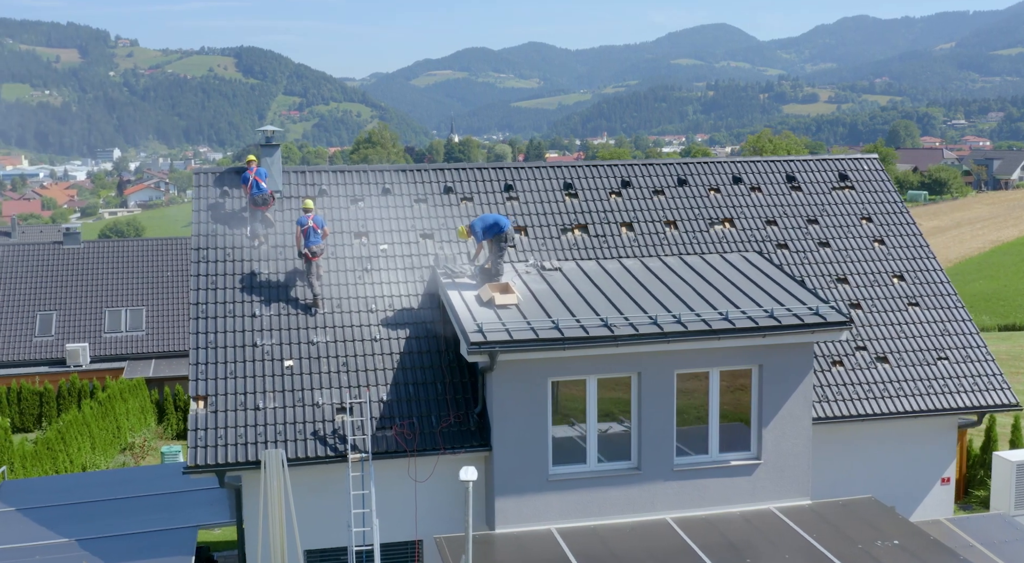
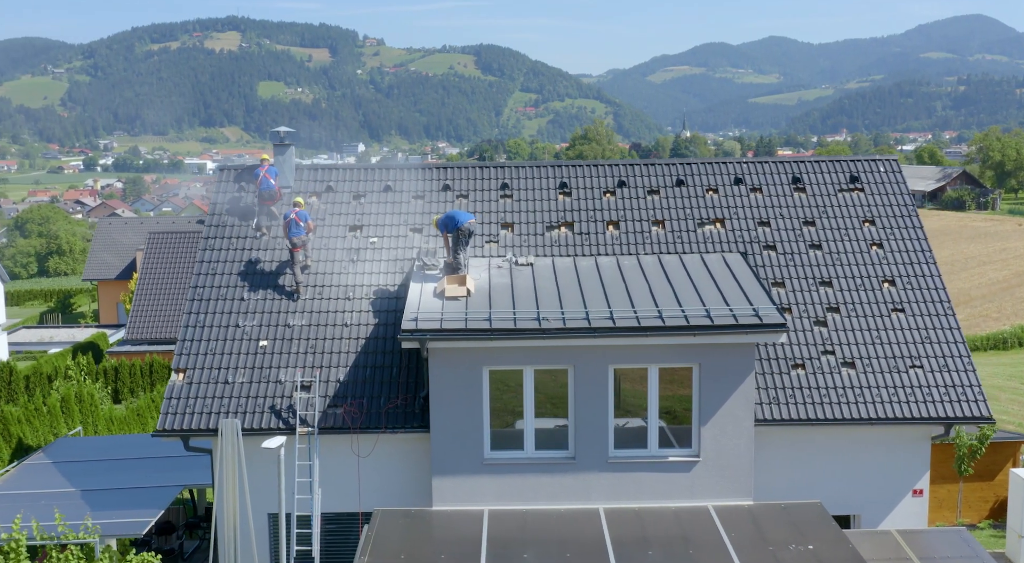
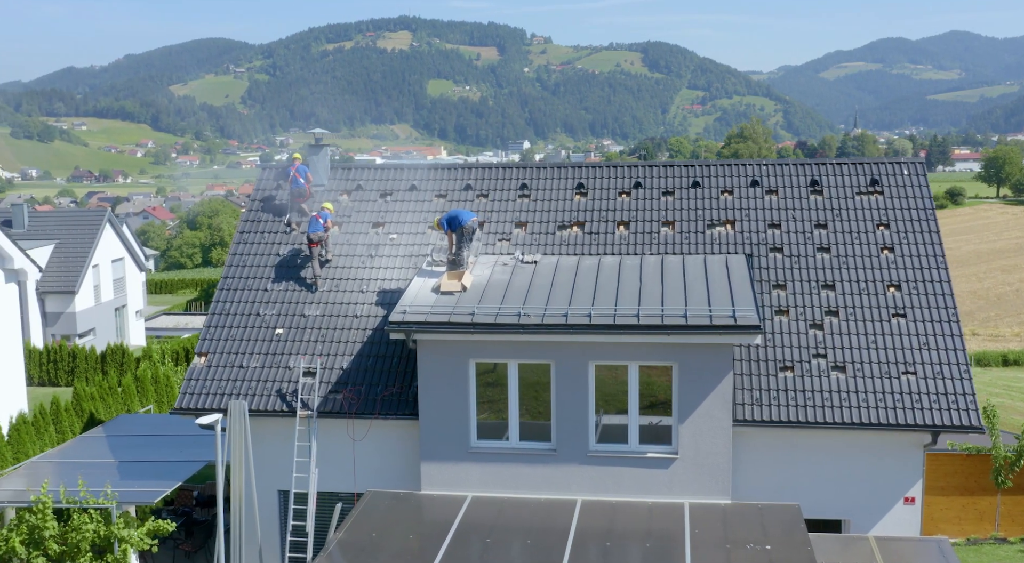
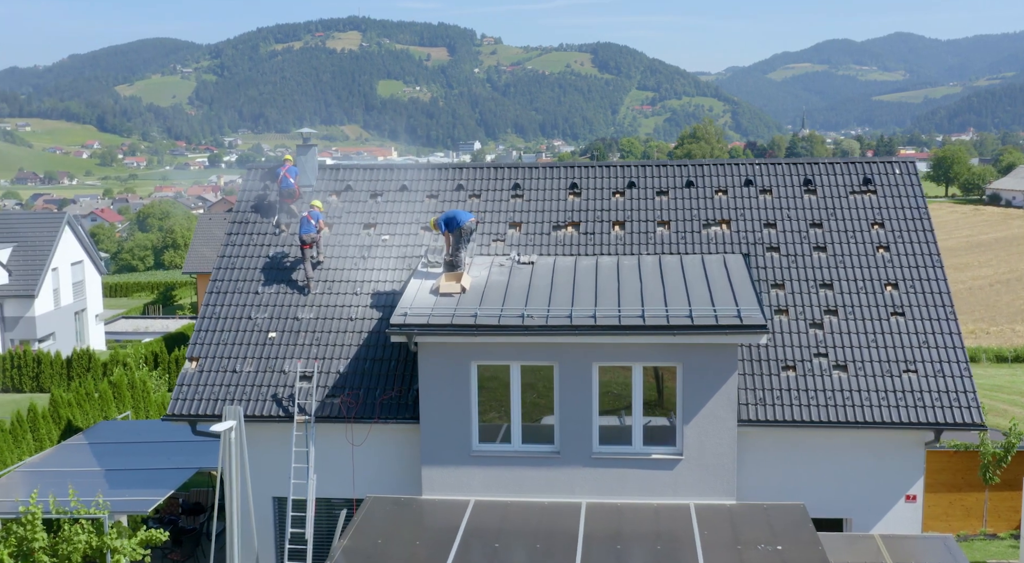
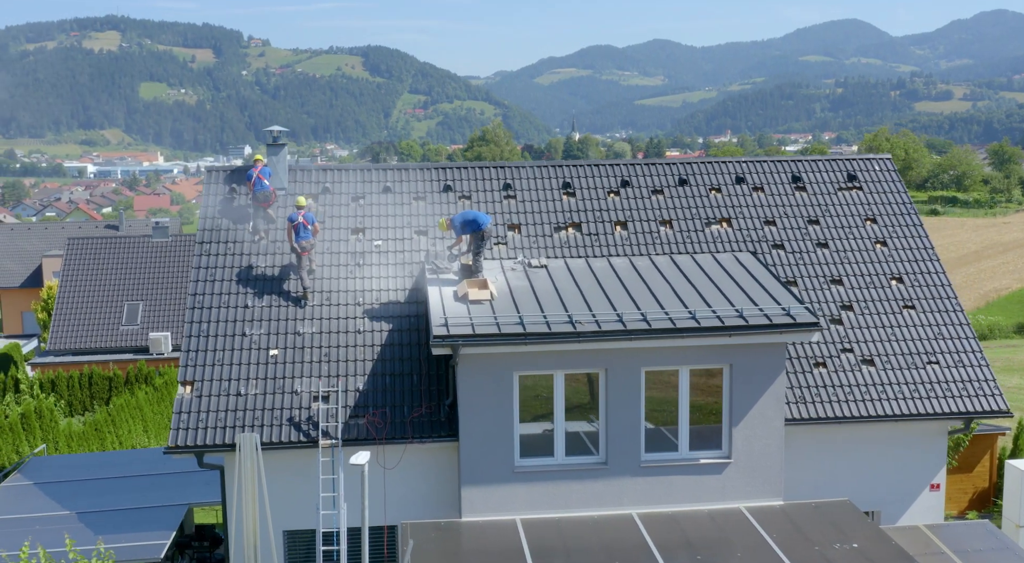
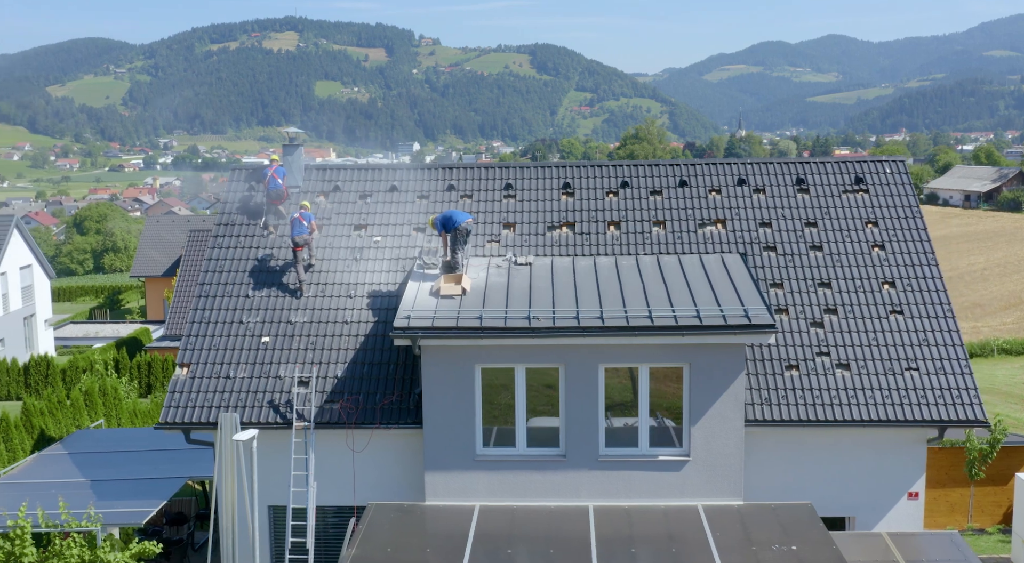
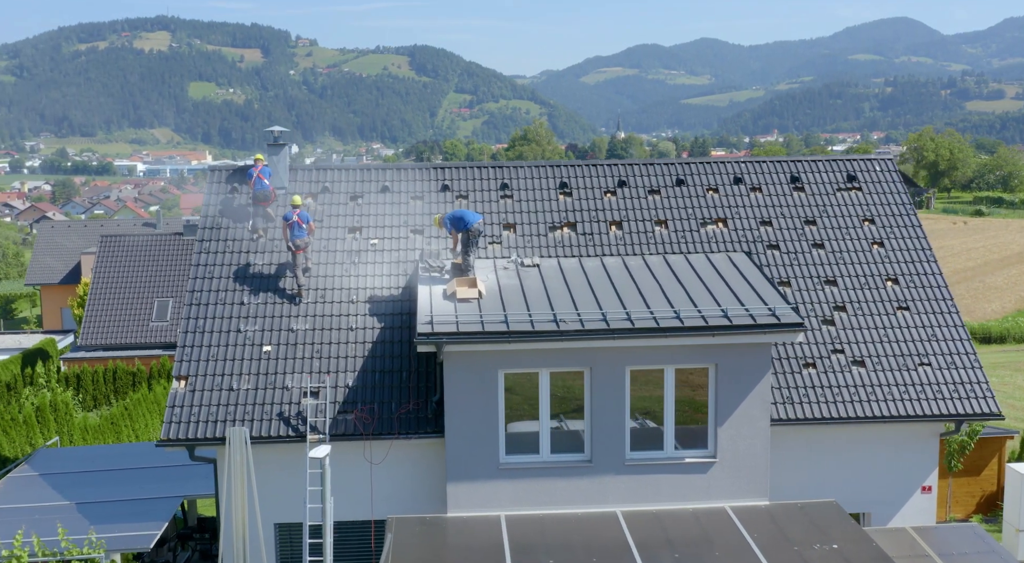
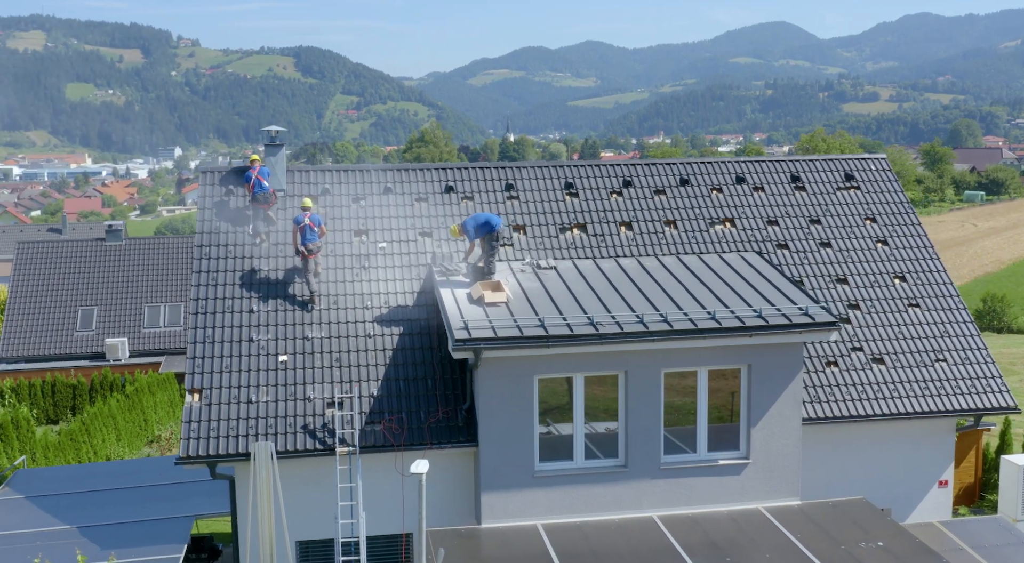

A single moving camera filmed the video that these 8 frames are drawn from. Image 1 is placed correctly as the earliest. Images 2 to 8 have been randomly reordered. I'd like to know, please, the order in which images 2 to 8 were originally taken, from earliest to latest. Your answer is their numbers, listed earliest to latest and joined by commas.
8, 5, 7, 2, 6, 4, 3
